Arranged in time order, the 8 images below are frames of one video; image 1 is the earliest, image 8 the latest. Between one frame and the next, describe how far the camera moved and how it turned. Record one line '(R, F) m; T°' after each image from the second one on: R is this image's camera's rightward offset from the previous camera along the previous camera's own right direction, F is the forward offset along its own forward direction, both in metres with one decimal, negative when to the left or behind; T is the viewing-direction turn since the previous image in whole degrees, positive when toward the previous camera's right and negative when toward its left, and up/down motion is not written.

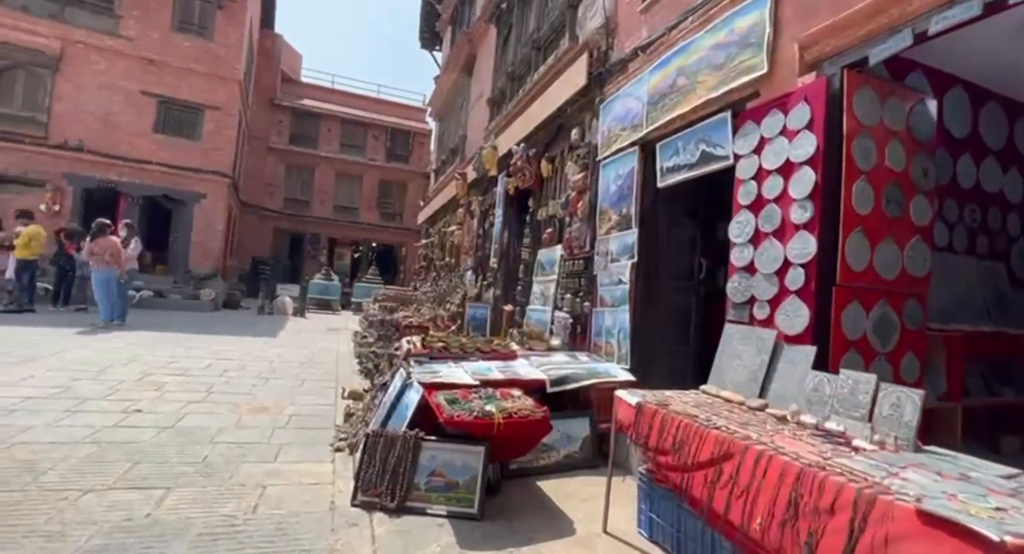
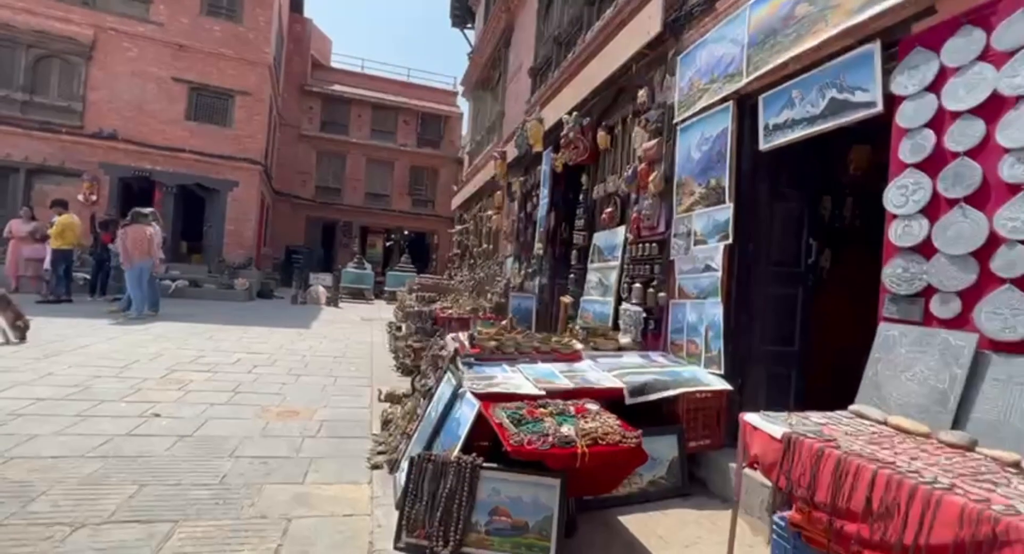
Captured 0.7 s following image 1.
(-0.3, +0.7) m; -4°
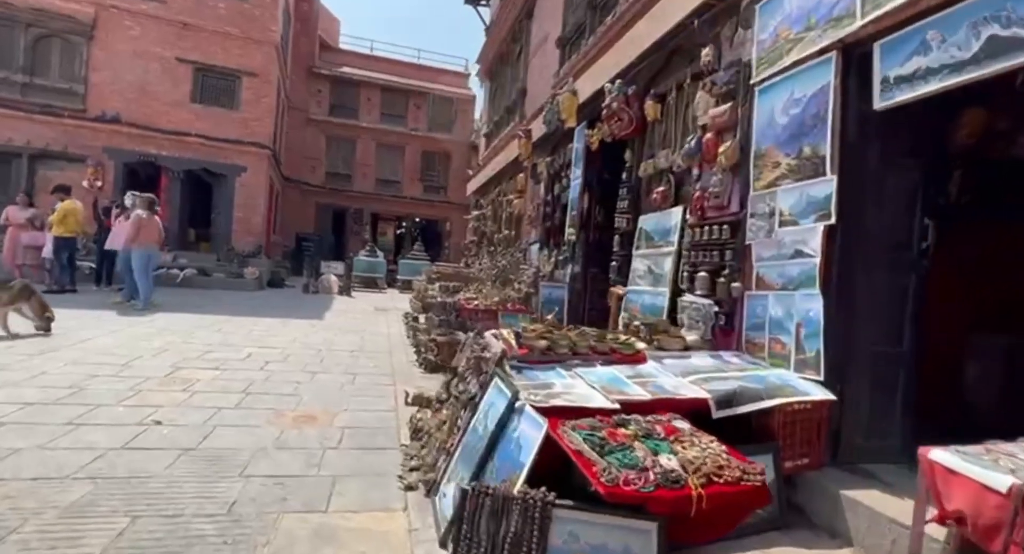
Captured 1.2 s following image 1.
(-0.3, +0.6) m; -1°
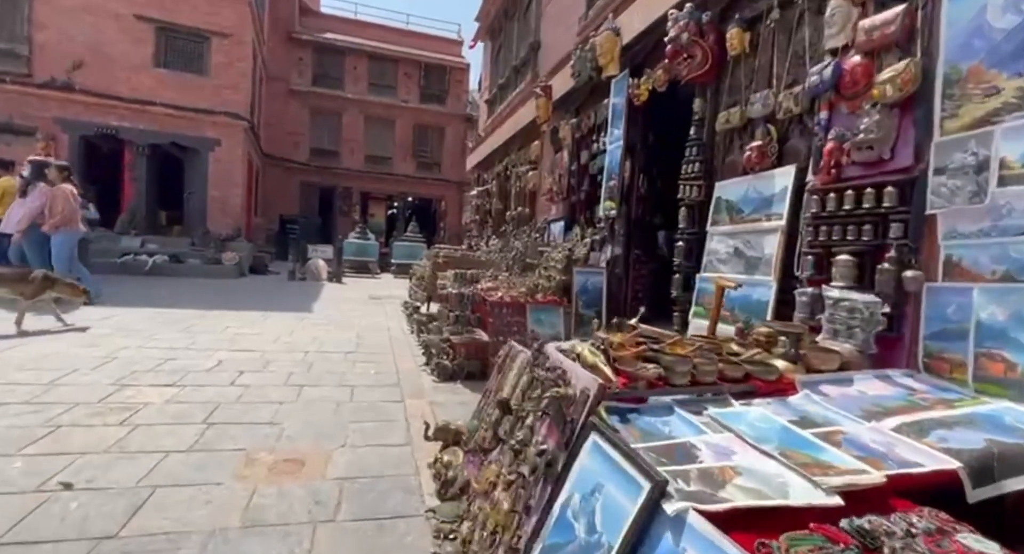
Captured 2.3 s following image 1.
(-0.5, +1.2) m; +1°
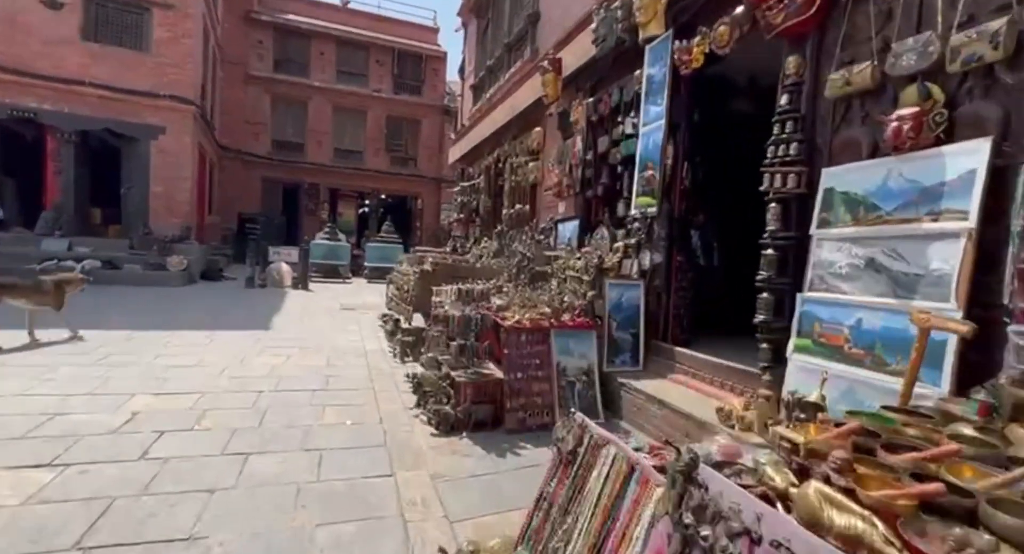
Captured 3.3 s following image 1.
(-0.4, +1.3) m; +3°
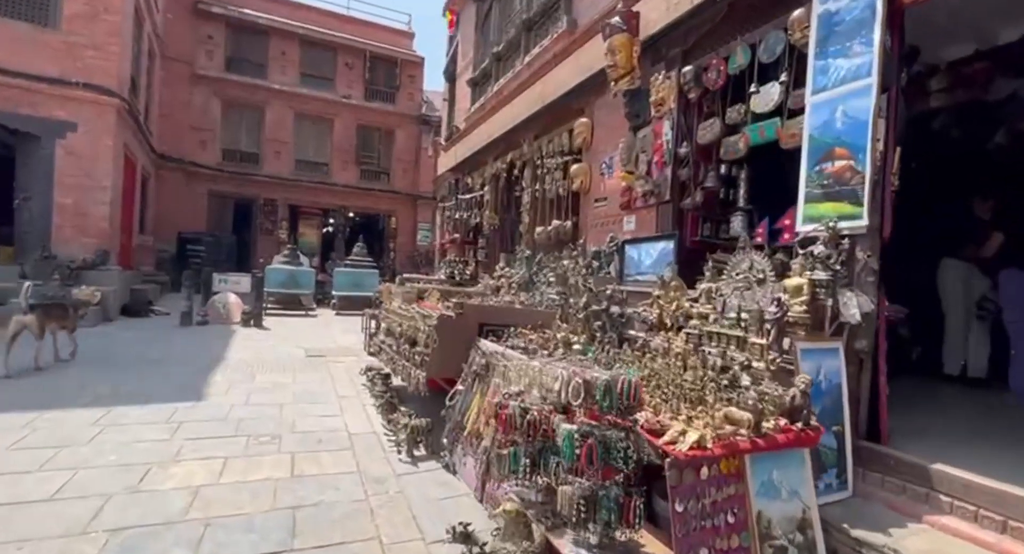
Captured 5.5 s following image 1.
(-0.9, +2.1) m; +4°
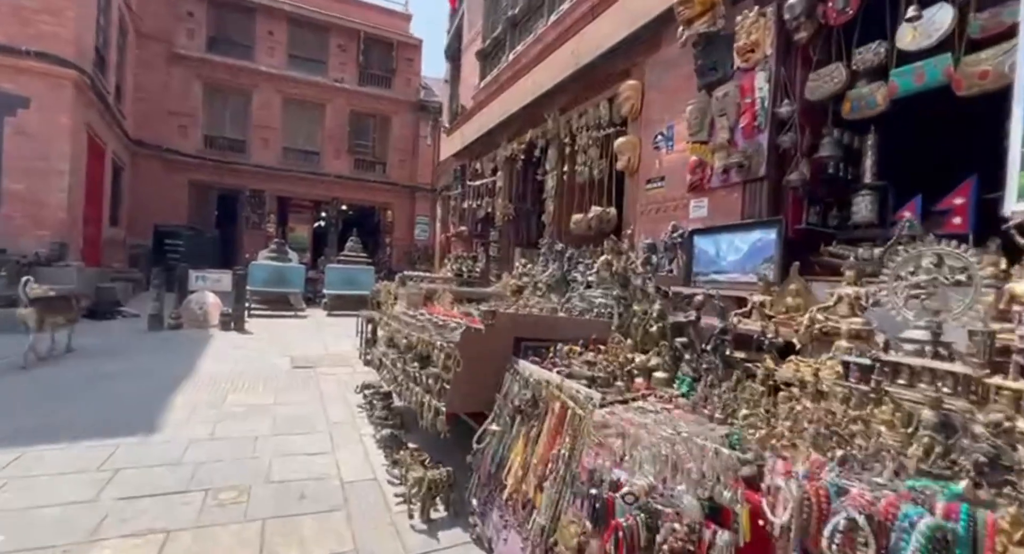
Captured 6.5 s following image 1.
(-0.4, +1.1) m; +1°
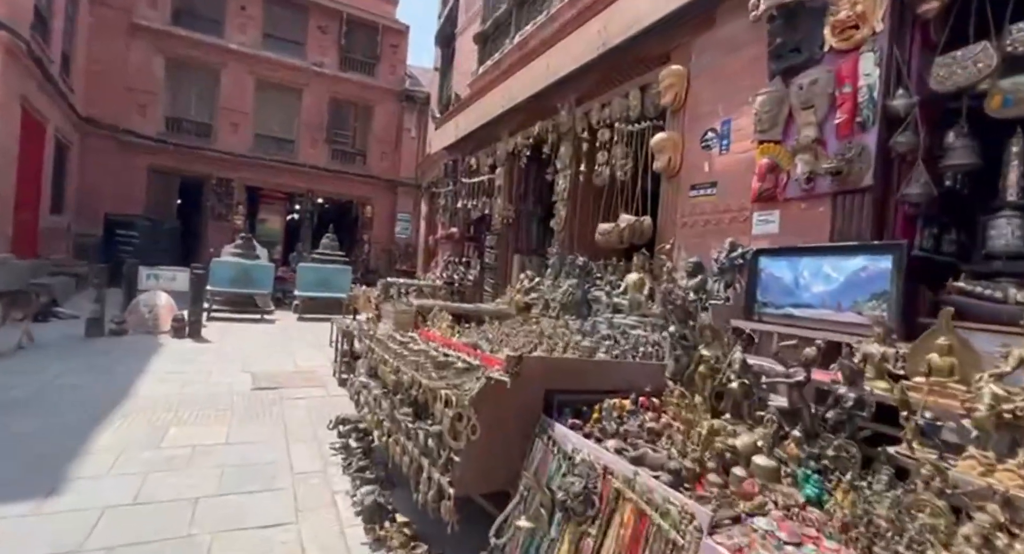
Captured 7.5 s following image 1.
(-0.3, +0.8) m; +3°
